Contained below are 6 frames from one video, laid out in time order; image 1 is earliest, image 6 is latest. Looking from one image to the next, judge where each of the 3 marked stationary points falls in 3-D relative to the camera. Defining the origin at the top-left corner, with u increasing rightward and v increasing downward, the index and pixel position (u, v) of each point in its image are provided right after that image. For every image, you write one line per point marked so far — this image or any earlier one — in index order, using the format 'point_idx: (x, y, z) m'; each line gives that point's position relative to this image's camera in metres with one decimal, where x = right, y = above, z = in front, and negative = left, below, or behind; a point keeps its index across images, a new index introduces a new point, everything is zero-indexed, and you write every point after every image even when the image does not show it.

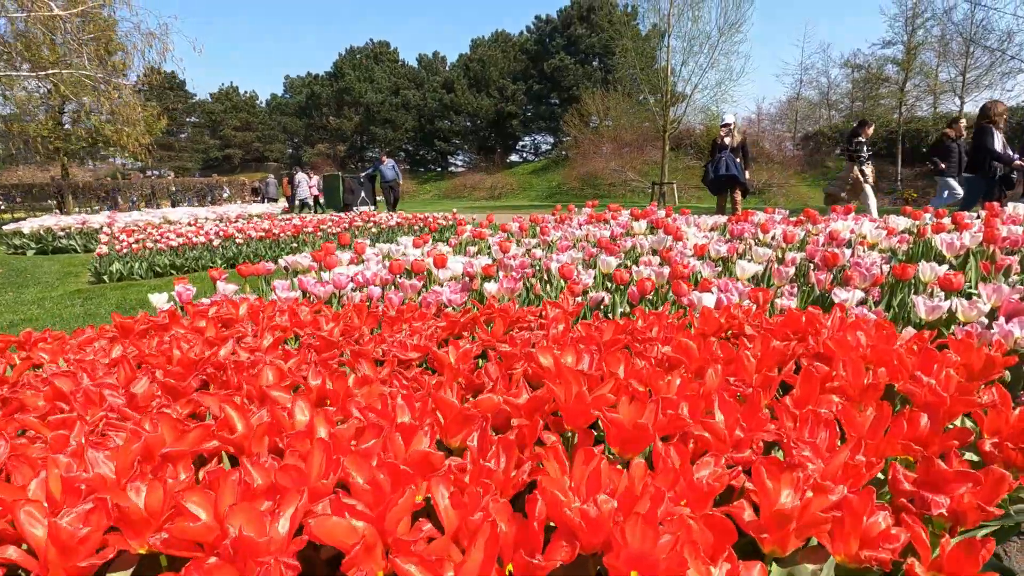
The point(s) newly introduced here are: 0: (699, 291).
0: (+1.0, 0.0, +3.1) m
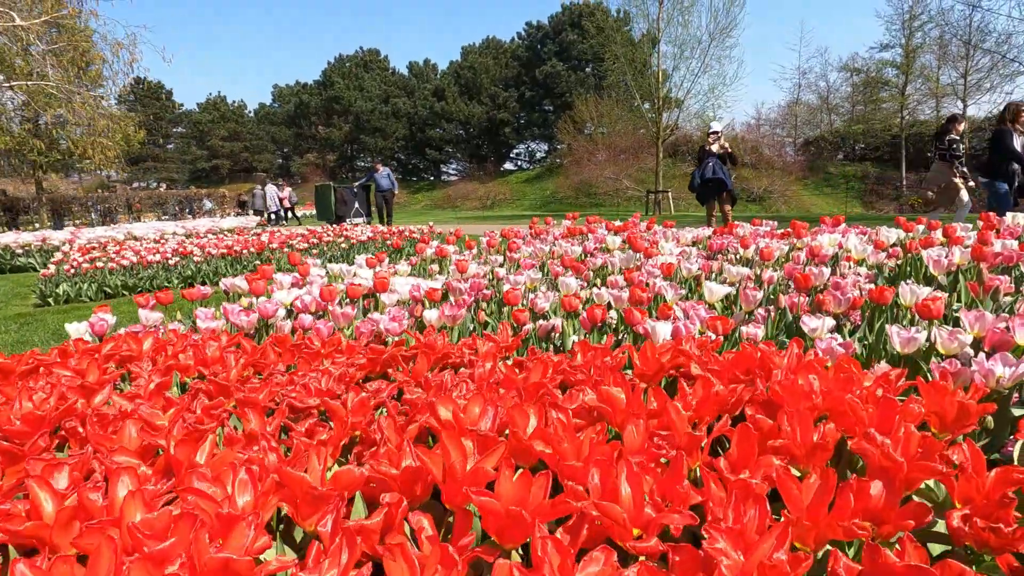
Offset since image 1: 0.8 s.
0: (+0.7, -0.1, +2.9) m
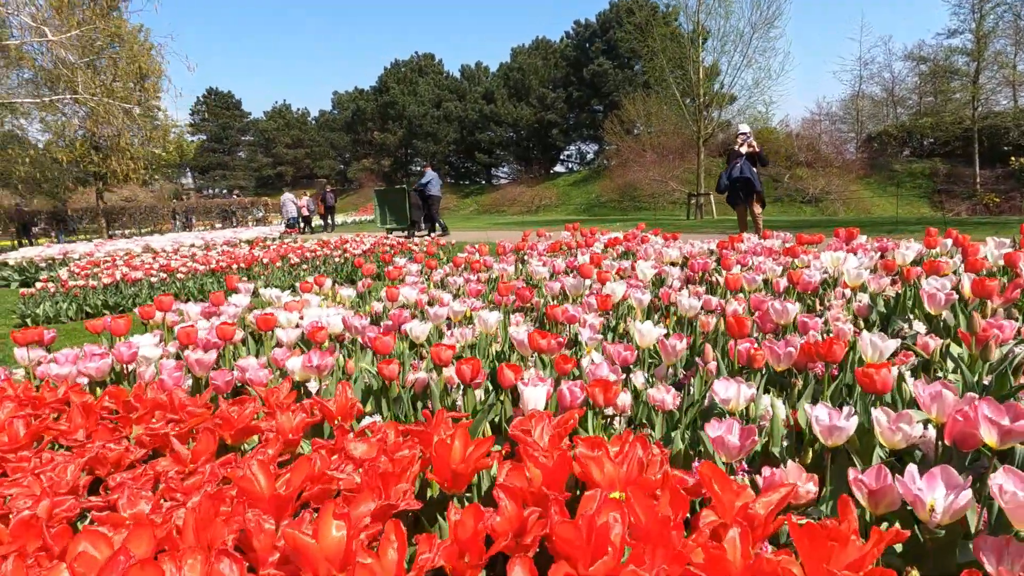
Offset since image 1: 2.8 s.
0: (+0.1, -0.3, +2.3) m
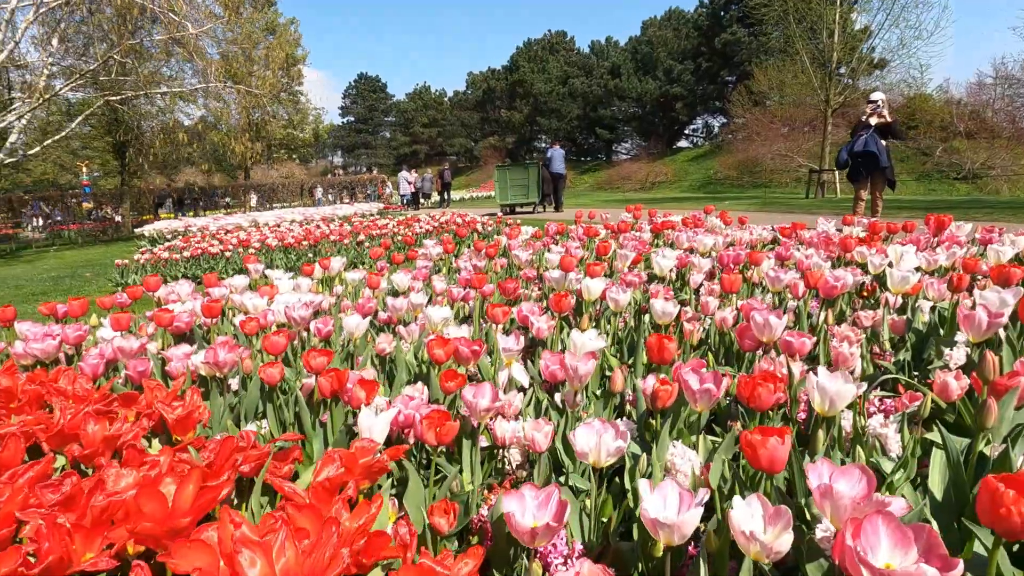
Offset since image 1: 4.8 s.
0: (-0.3, -0.4, +1.9) m
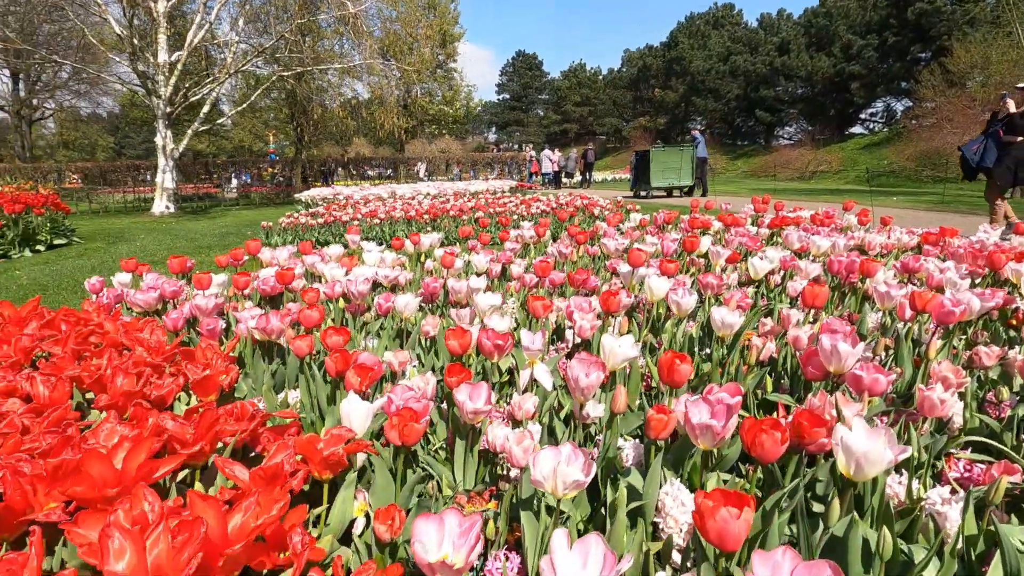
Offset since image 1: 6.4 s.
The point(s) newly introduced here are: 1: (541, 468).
0: (-0.3, -0.3, +1.9) m
1: (+0.1, -0.4, +1.3) m
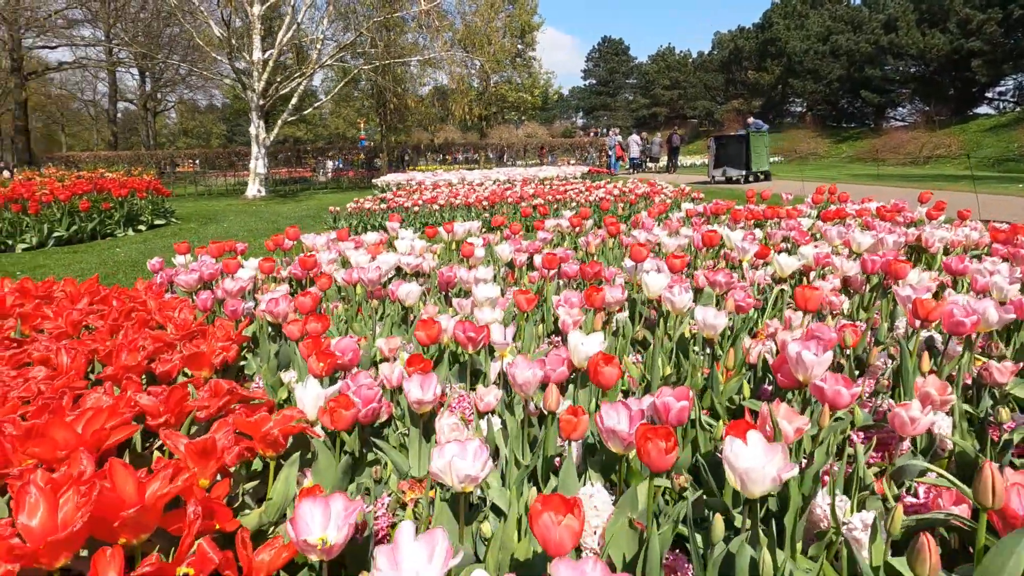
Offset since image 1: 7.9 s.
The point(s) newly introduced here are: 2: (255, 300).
0: (-0.5, -0.3, +1.9) m
1: (-0.1, -0.4, +1.4) m
2: (-1.4, 0.0, +3.2) m
